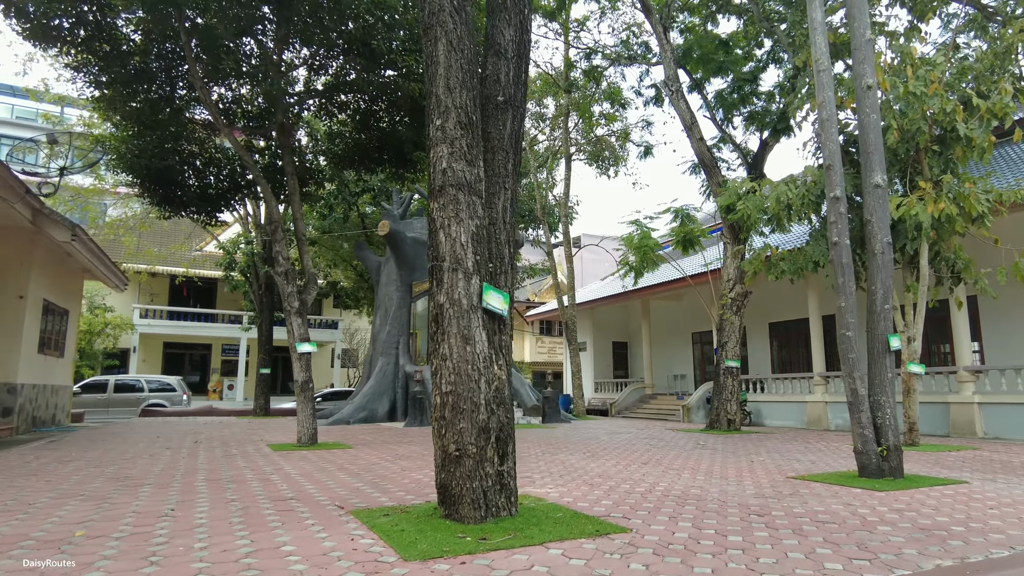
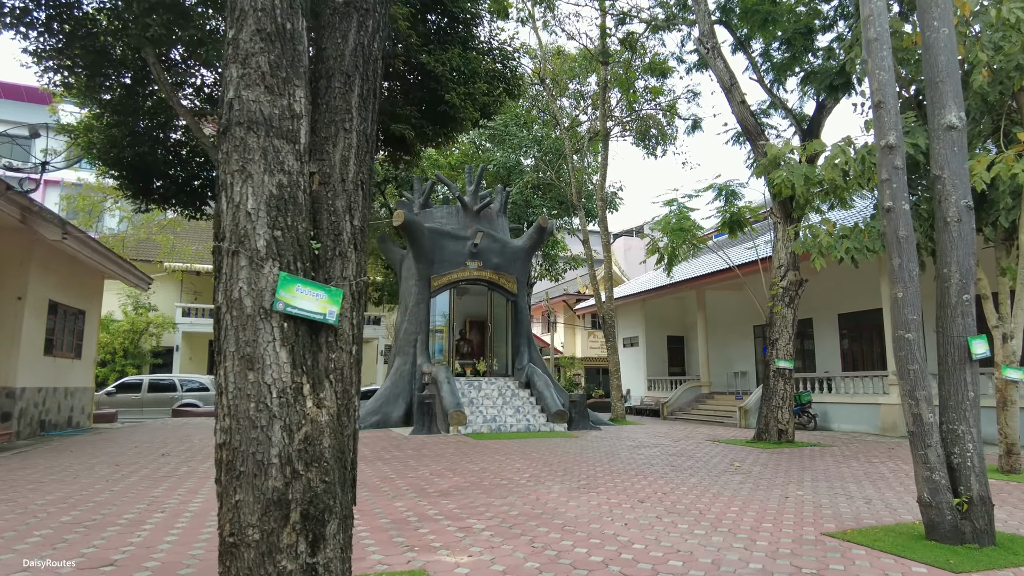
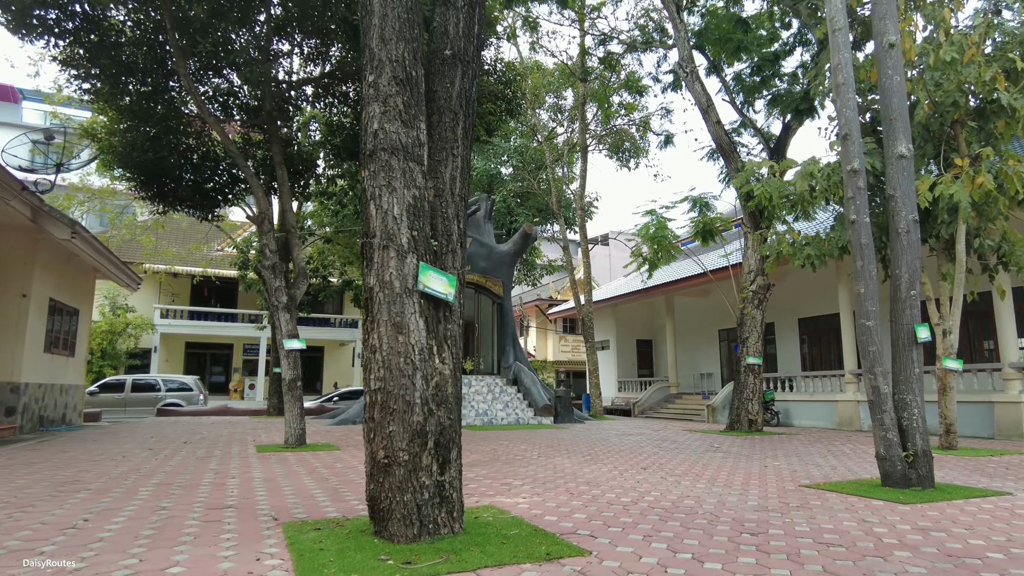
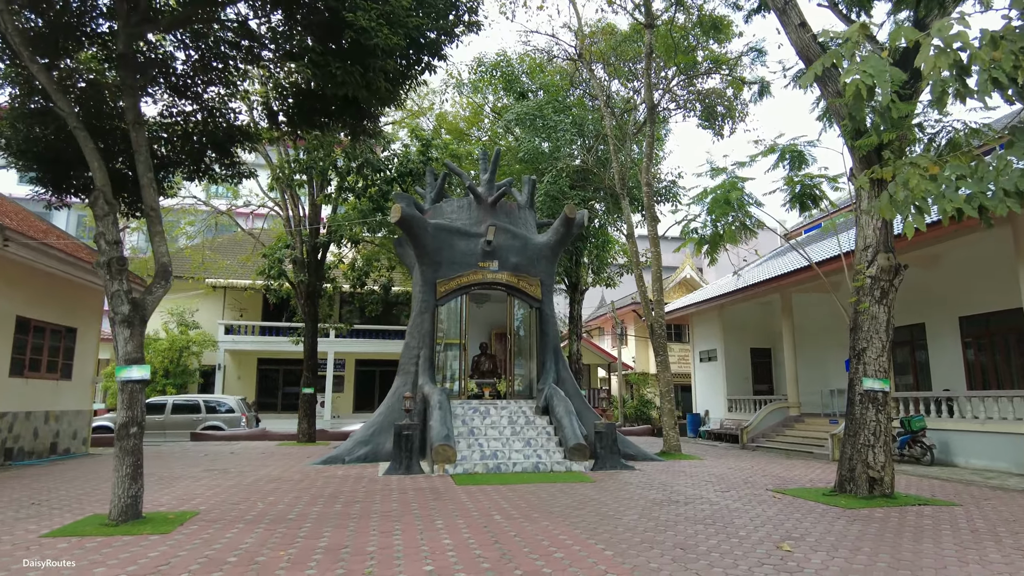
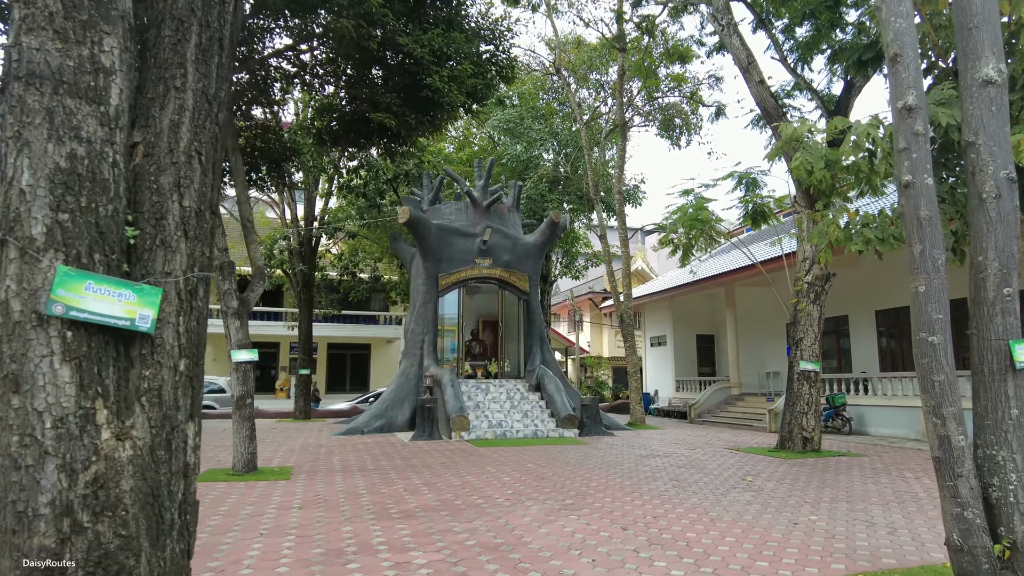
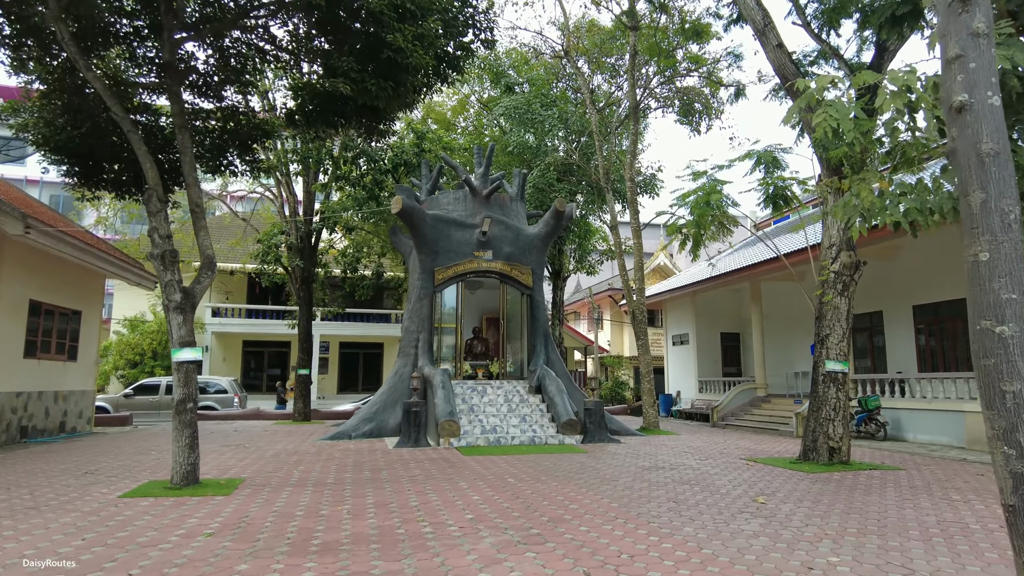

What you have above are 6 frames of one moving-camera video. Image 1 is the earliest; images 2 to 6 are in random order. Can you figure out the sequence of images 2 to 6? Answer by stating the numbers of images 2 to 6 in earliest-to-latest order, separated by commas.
3, 2, 5, 6, 4
